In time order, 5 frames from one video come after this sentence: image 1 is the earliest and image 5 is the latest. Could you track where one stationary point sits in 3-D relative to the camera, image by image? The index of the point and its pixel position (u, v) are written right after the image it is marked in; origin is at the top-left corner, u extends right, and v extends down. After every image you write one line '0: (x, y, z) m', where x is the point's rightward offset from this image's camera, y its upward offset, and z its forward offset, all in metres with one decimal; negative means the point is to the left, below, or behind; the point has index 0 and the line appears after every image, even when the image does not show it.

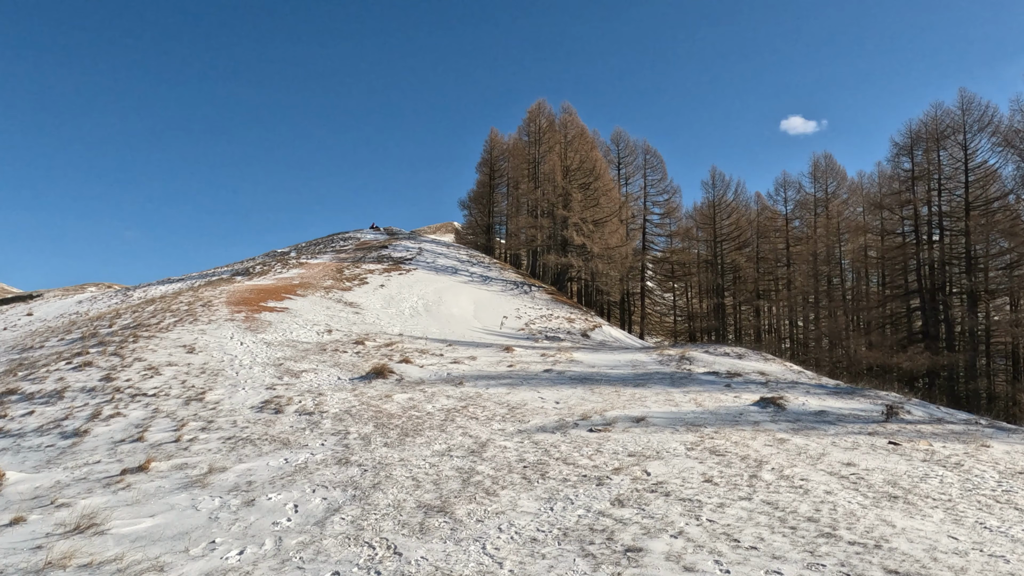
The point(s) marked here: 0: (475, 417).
0: (-0.7, -2.4, +8.4) m
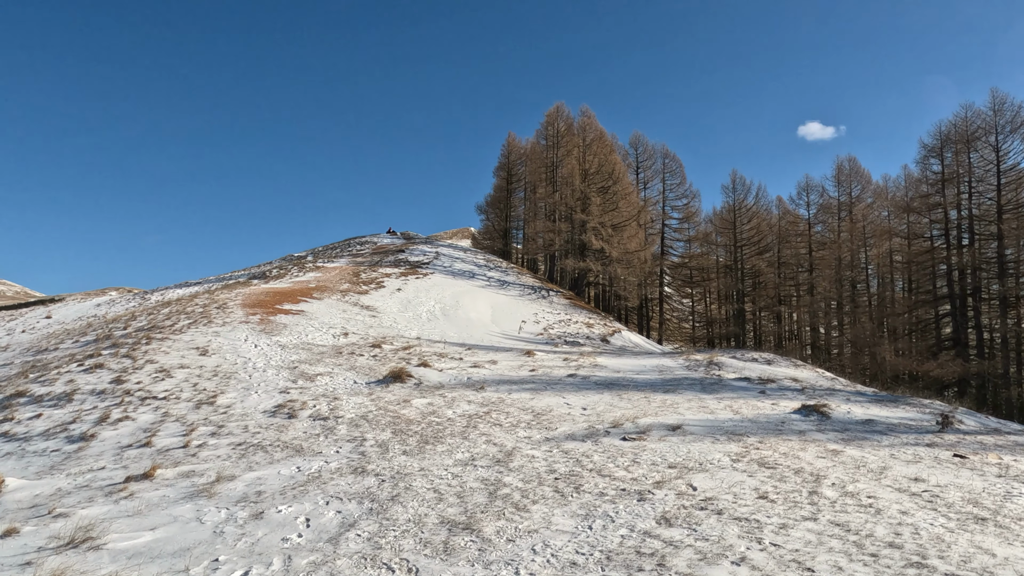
0: (-0.2, -2.4, +7.9) m
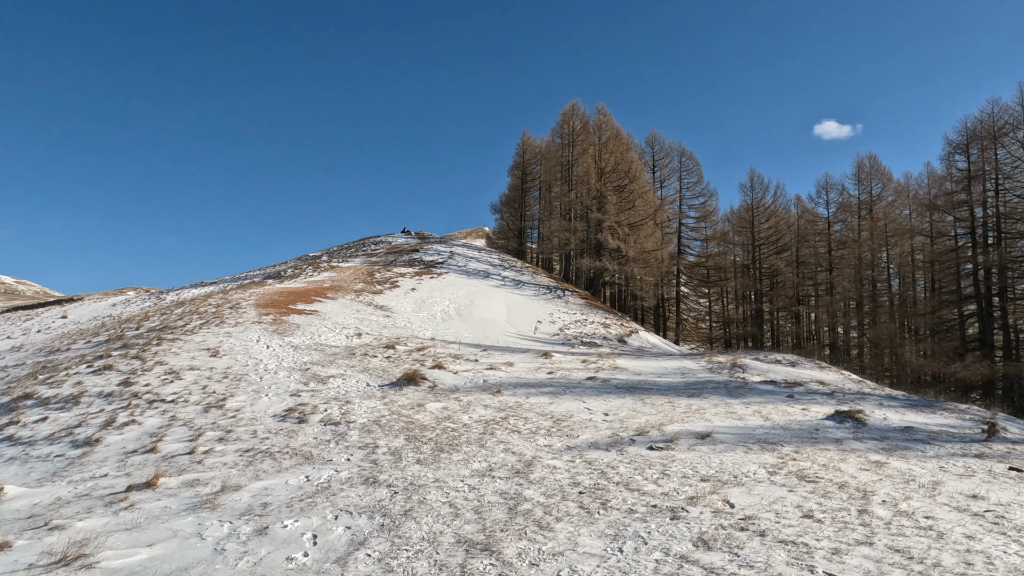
0: (+0.1, -2.4, +7.5) m
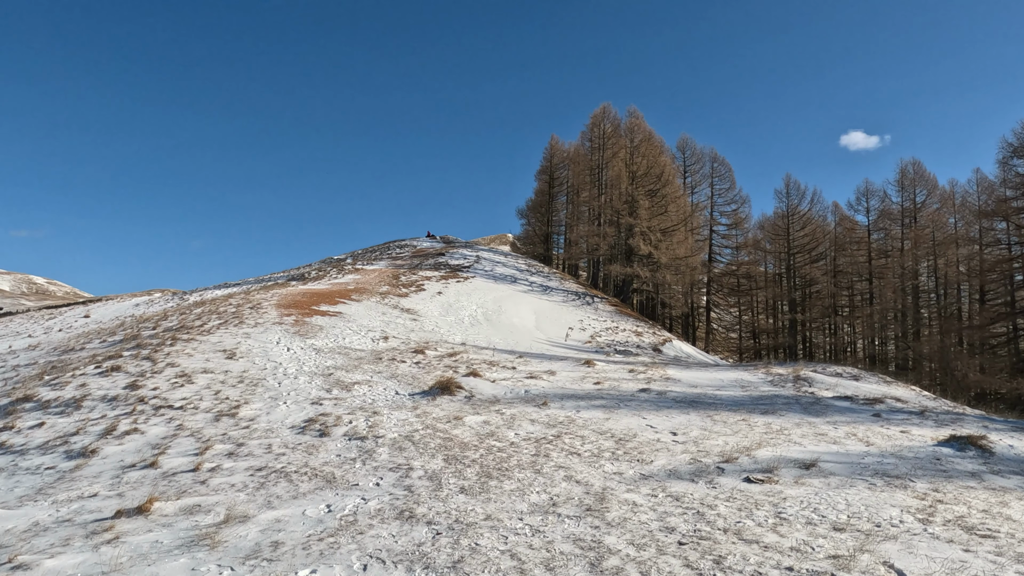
0: (+0.9, -2.3, +6.2) m
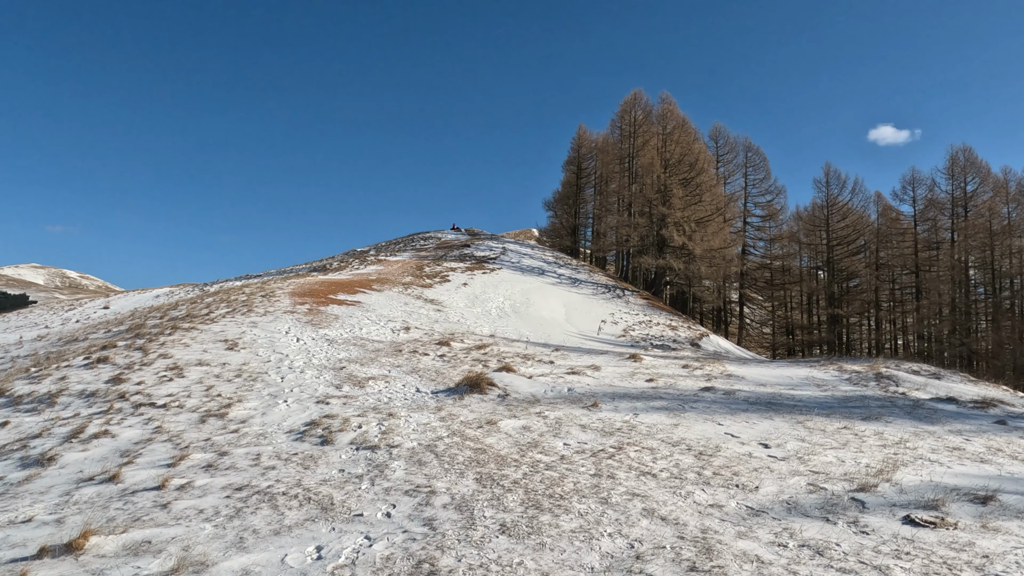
0: (+1.5, -1.9, +4.7) m
